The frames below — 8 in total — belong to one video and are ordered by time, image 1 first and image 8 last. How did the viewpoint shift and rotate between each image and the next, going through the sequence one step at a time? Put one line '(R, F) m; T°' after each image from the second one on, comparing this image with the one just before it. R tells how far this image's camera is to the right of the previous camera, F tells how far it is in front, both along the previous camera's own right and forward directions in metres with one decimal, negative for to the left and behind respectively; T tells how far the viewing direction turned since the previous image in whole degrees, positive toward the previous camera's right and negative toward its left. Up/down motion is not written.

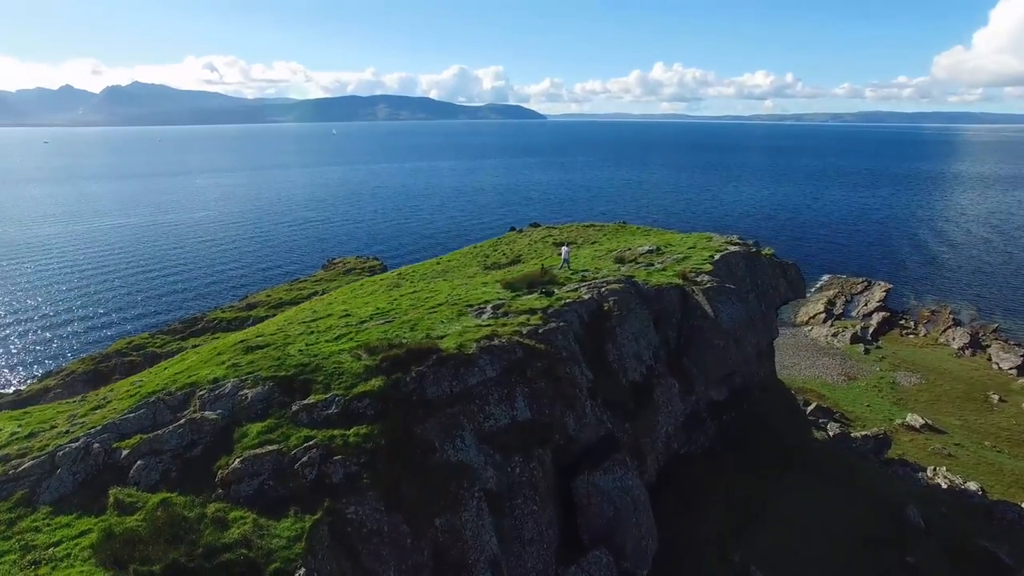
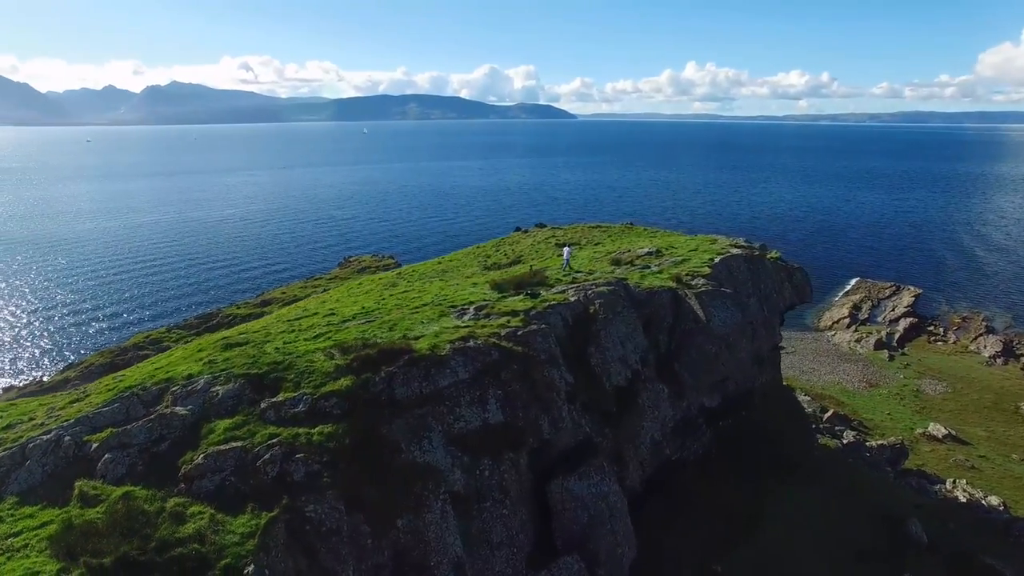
(+2.1, +0.2) m; -2°
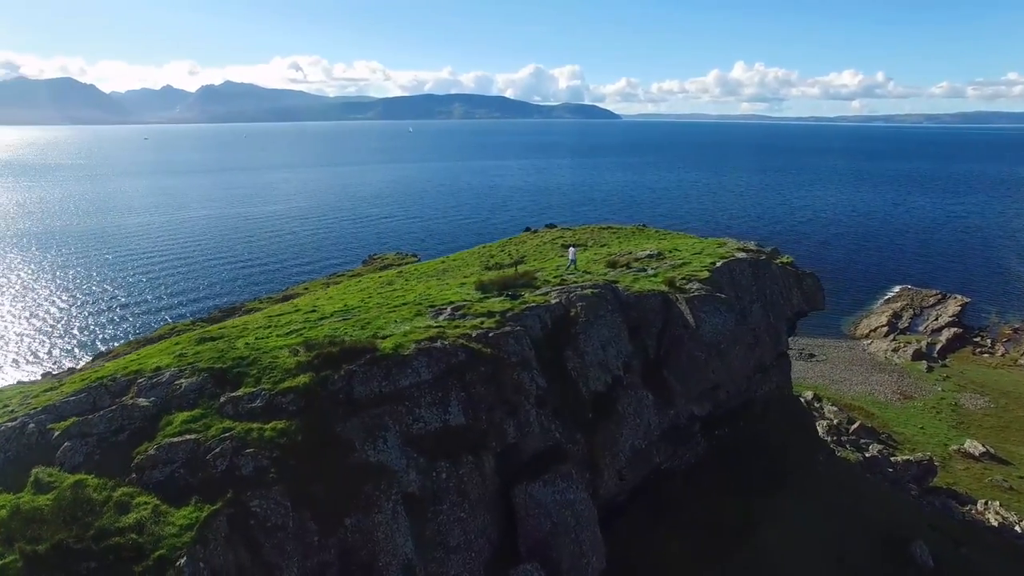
(+3.0, +0.4) m; -3°
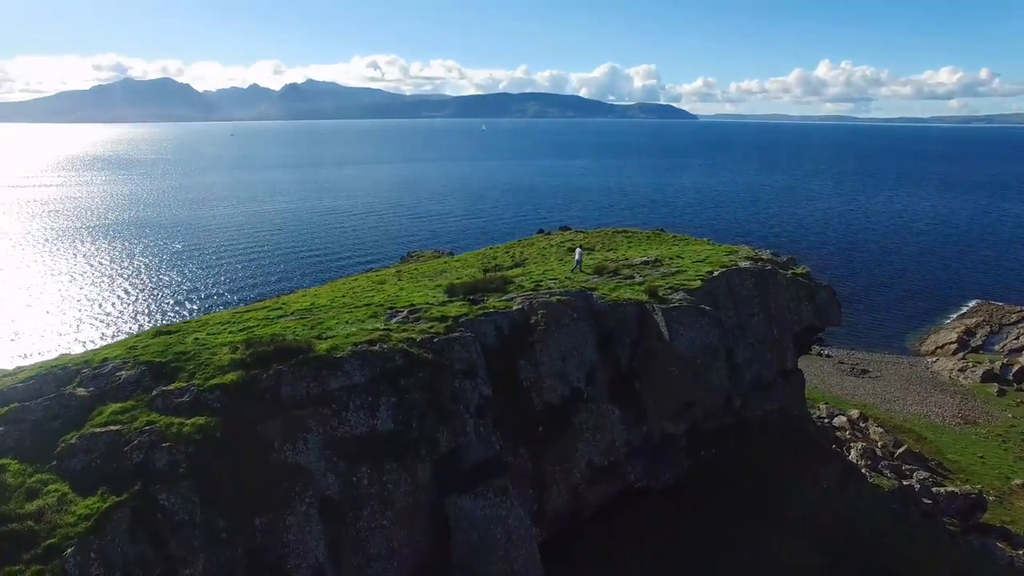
(+5.1, +1.0) m; -6°
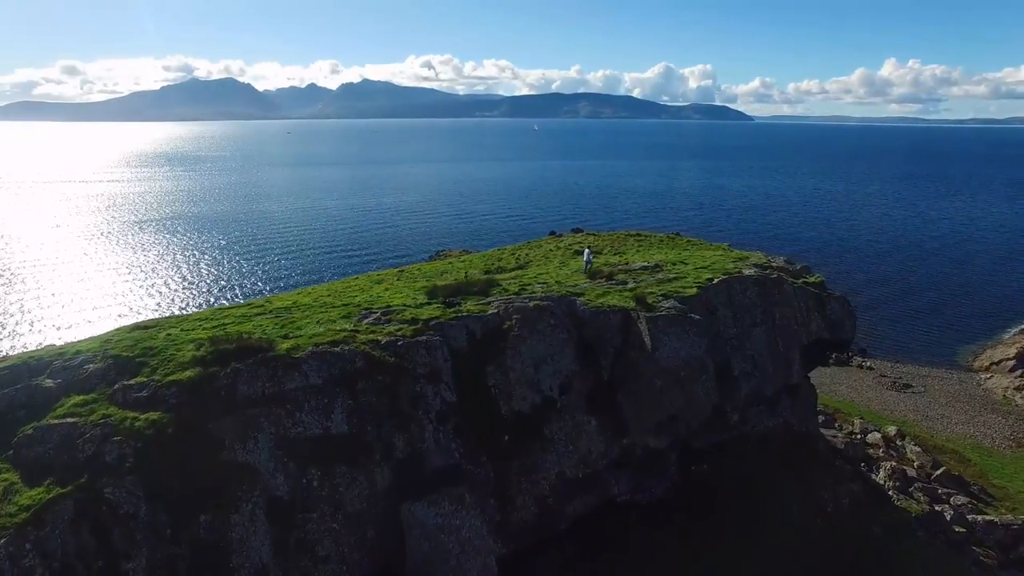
(+3.4, +0.8) m; -4°
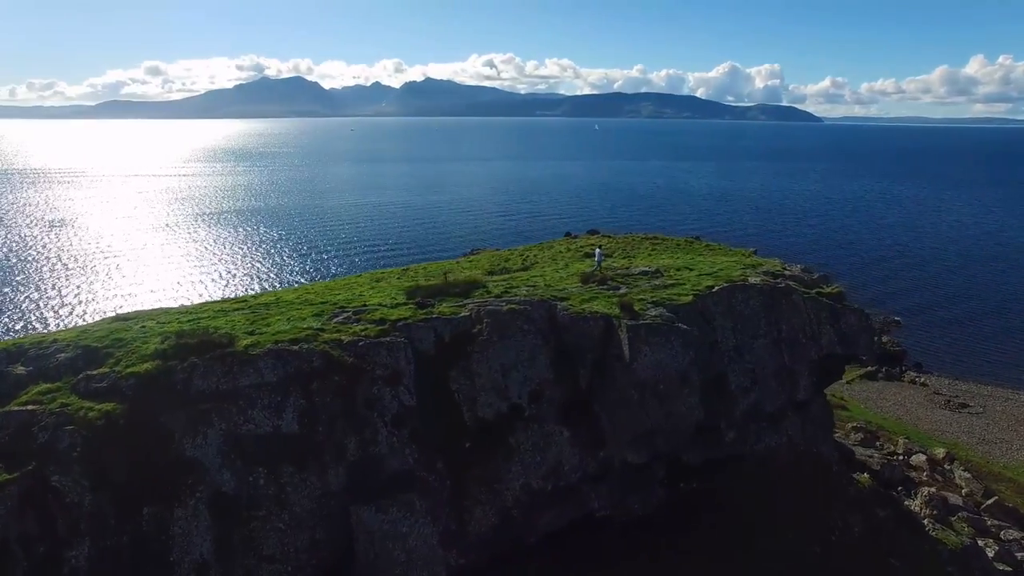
(+3.7, +1.0) m; -5°
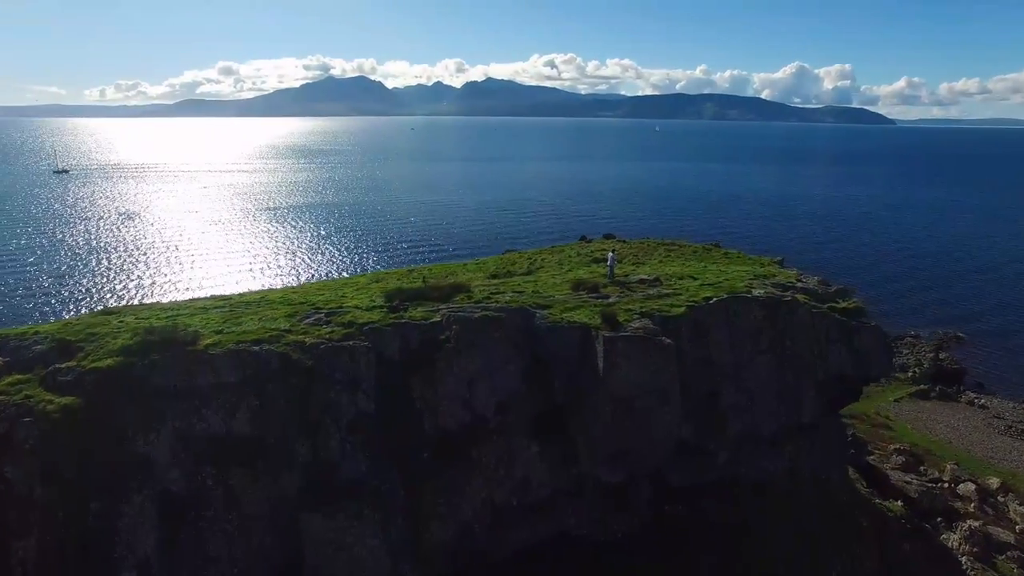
(+3.6, +1.1) m; -5°
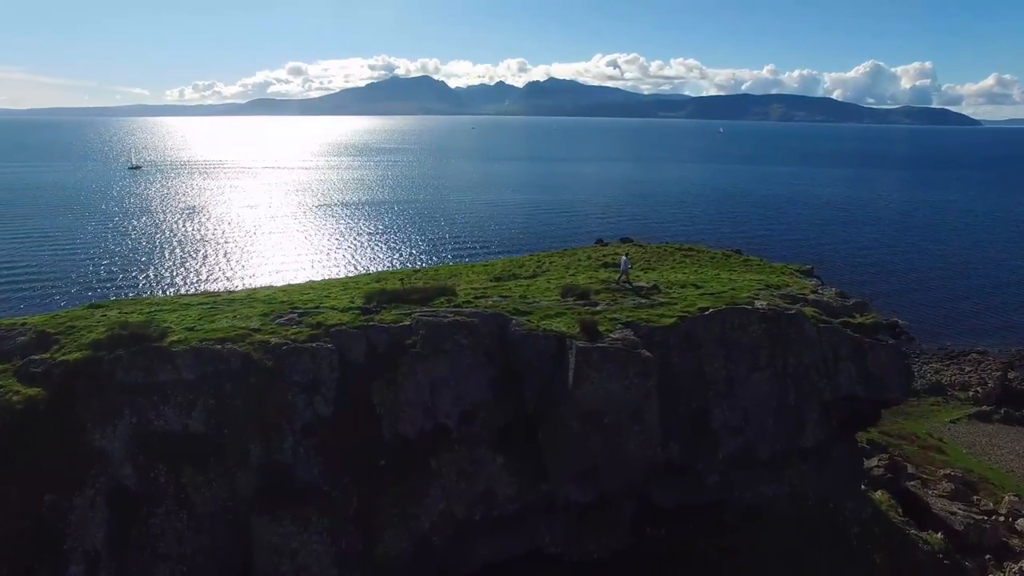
(+3.6, +1.2) m; -5°
